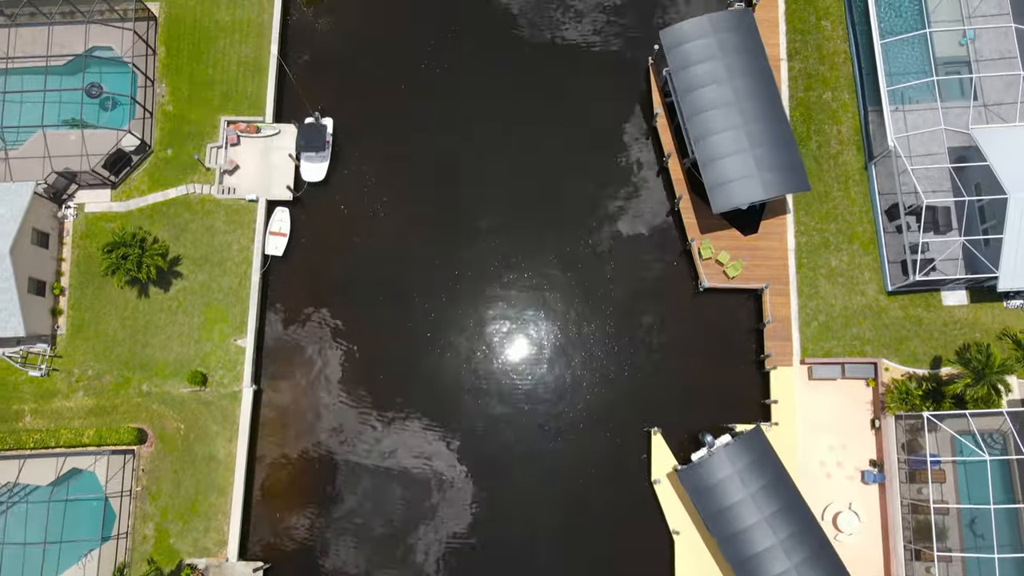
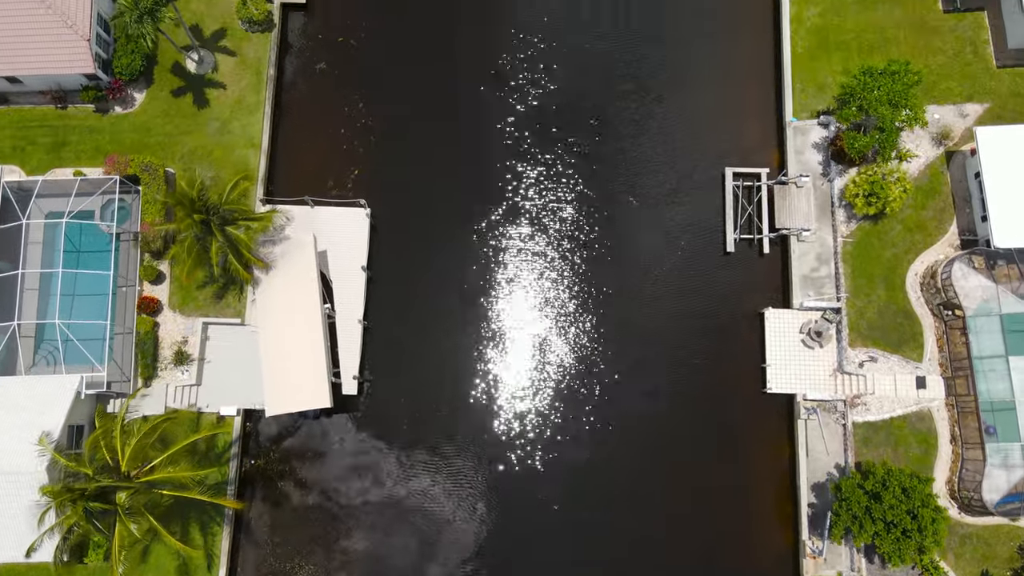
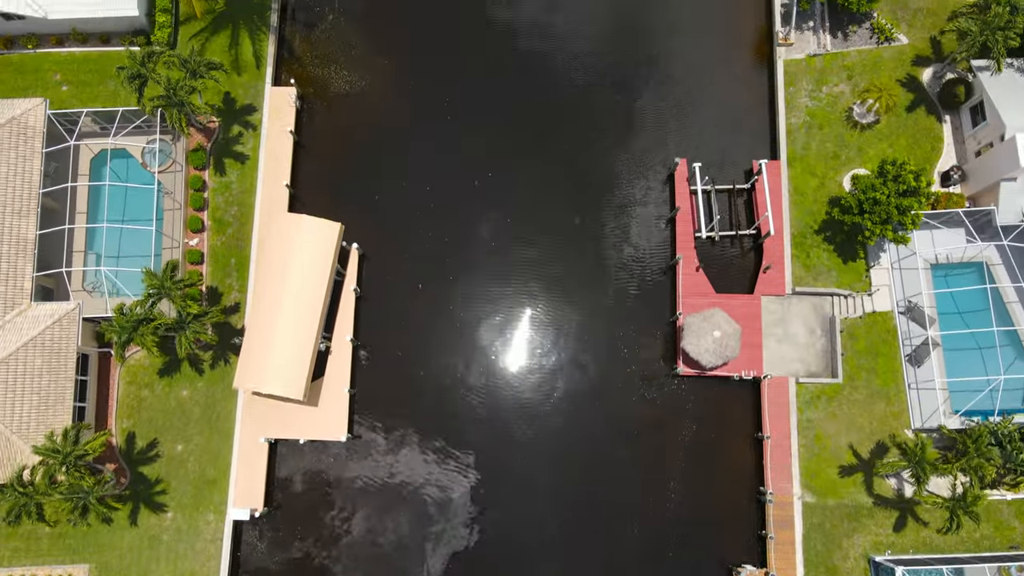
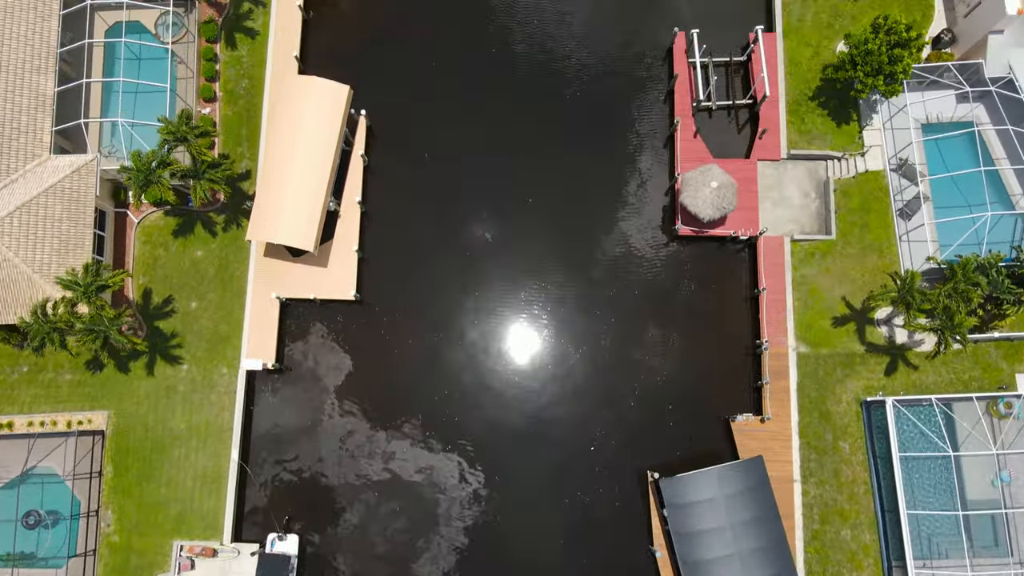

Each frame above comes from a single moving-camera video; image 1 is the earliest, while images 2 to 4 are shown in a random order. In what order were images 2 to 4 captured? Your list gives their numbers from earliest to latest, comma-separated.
4, 3, 2
